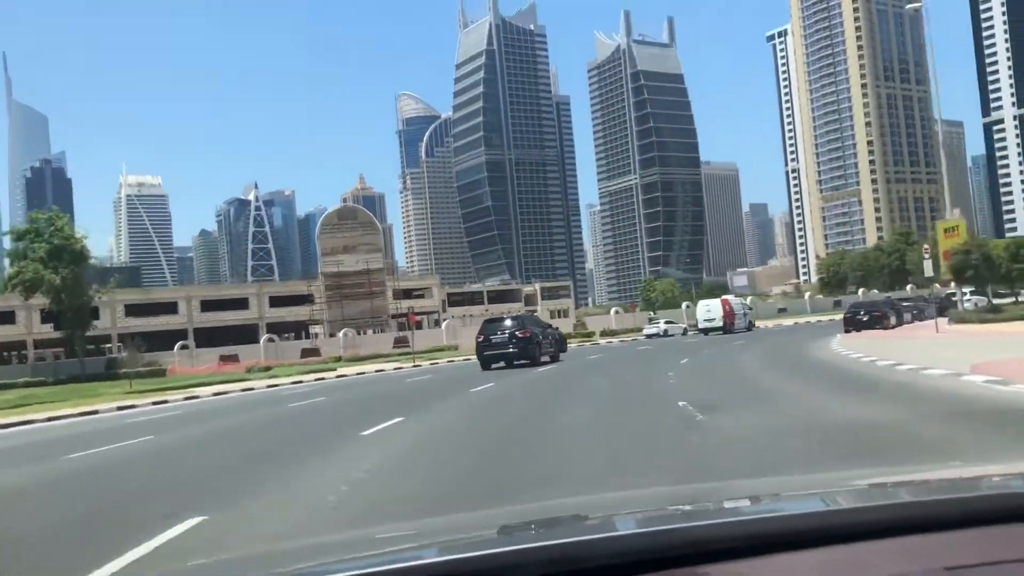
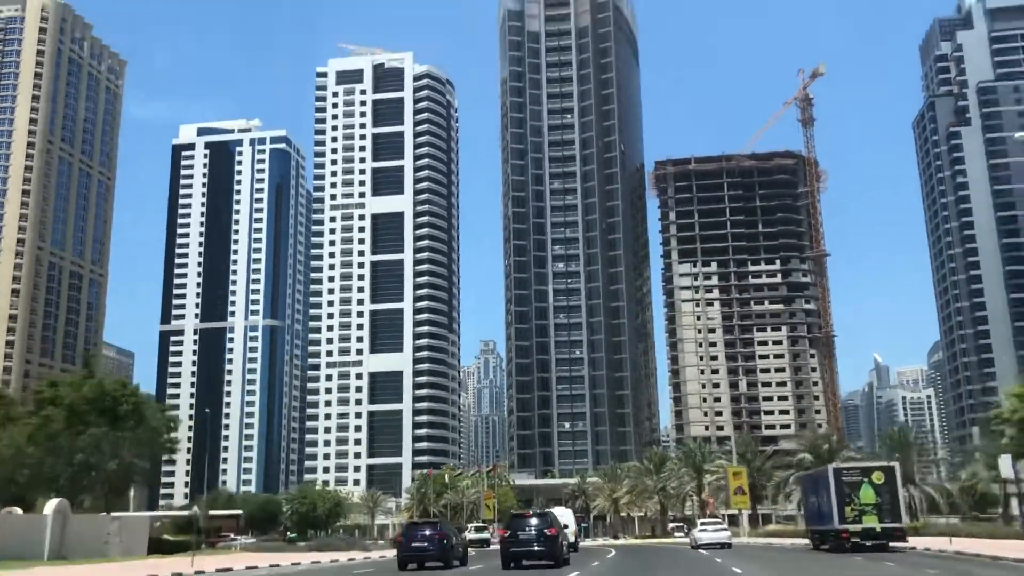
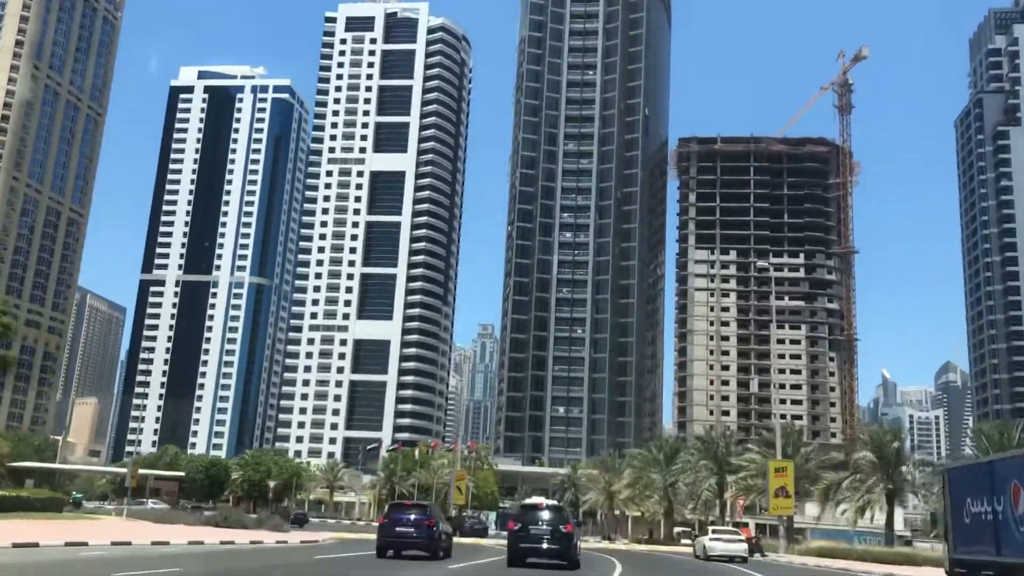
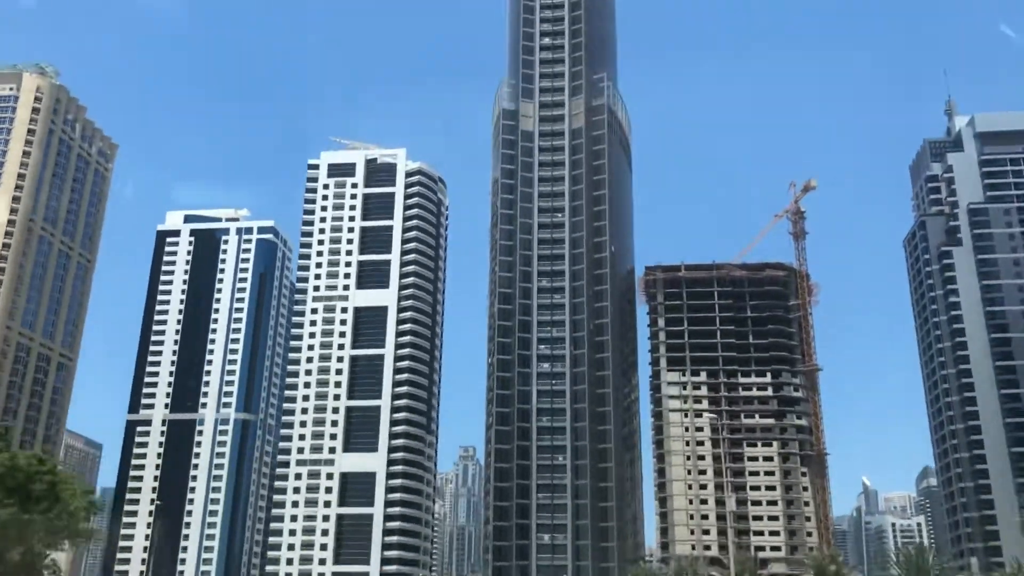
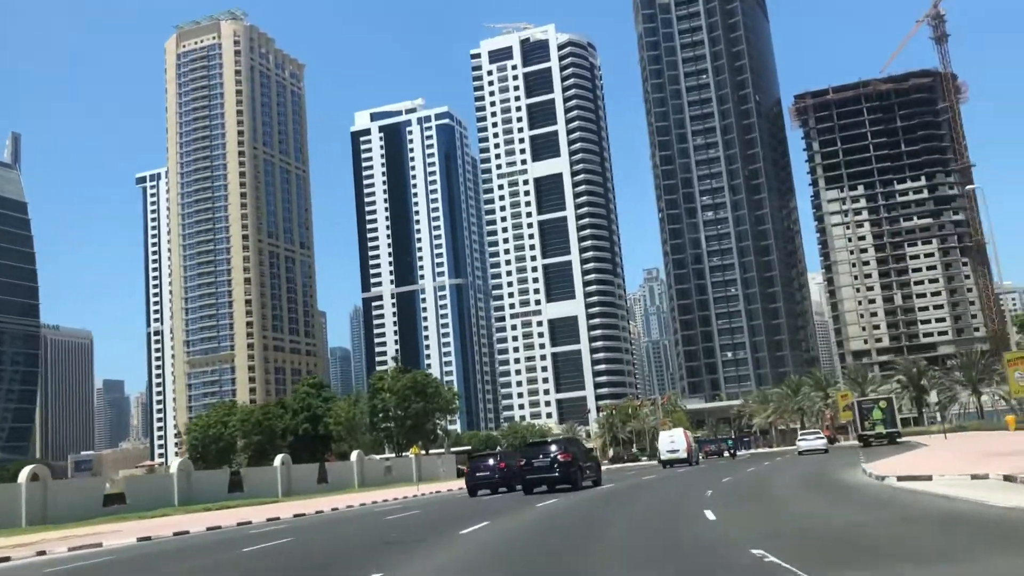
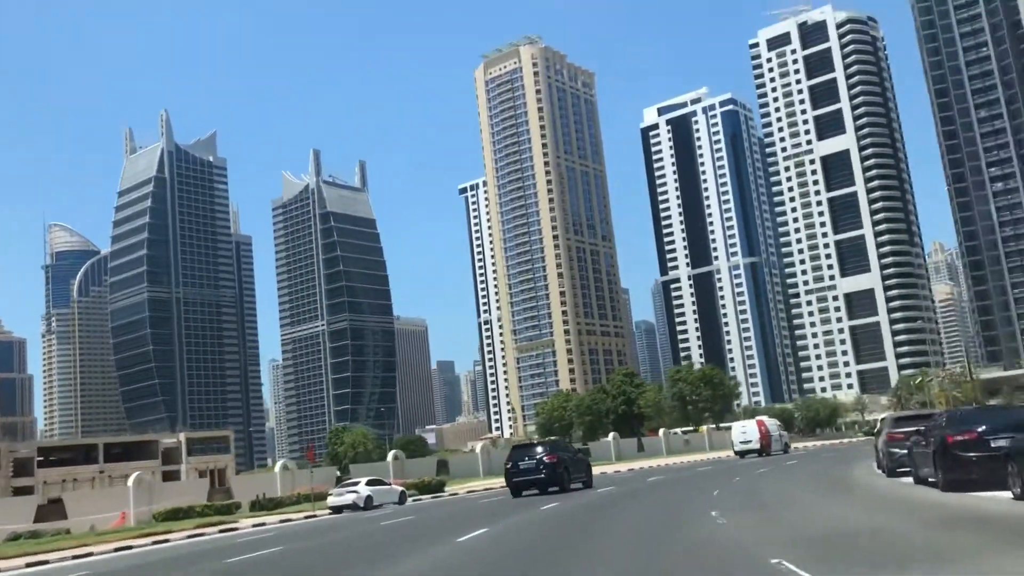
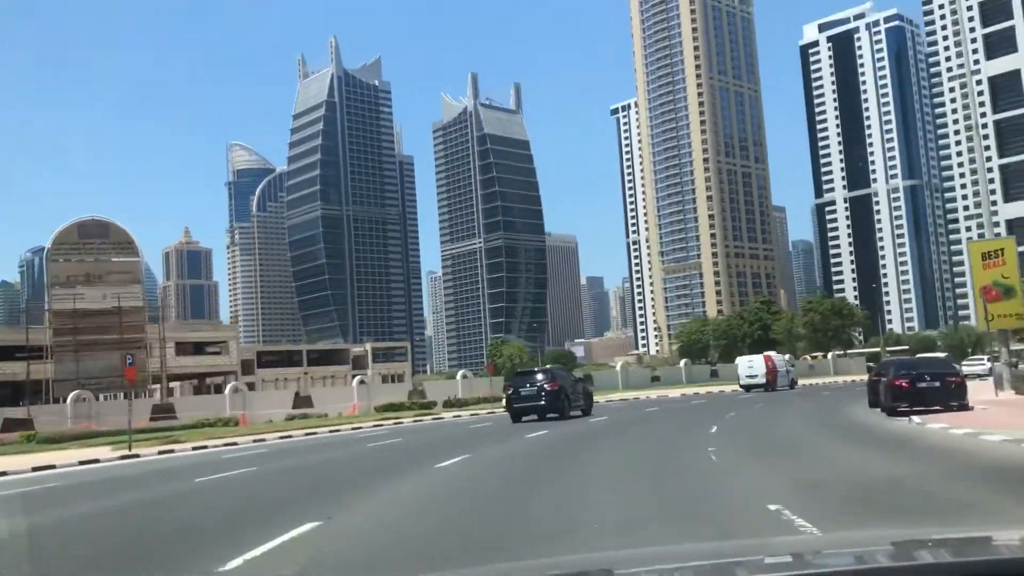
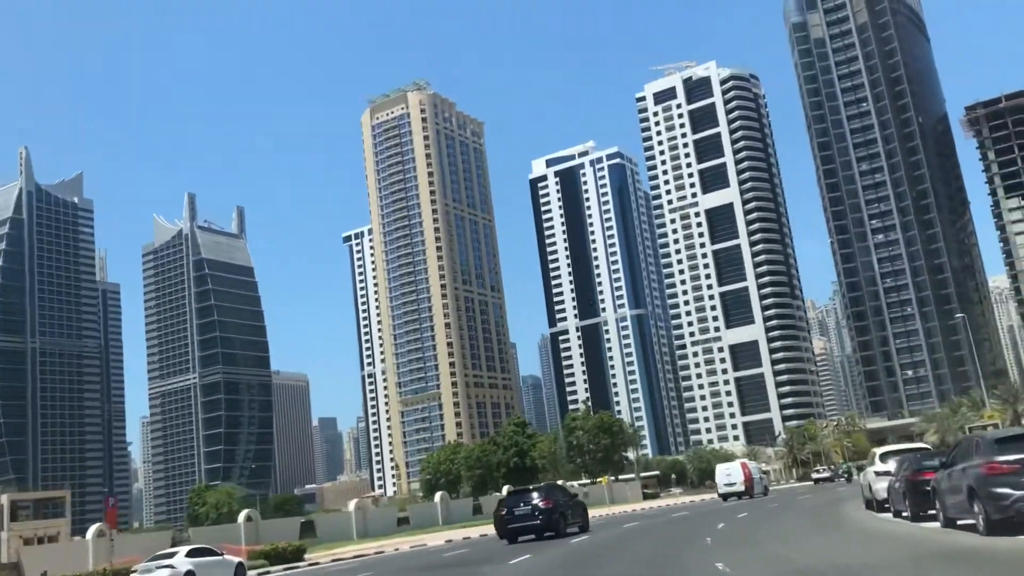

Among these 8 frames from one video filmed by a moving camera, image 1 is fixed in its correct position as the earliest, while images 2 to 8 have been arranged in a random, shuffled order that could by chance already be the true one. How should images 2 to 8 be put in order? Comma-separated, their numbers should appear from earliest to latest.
7, 6, 8, 5, 2, 4, 3
